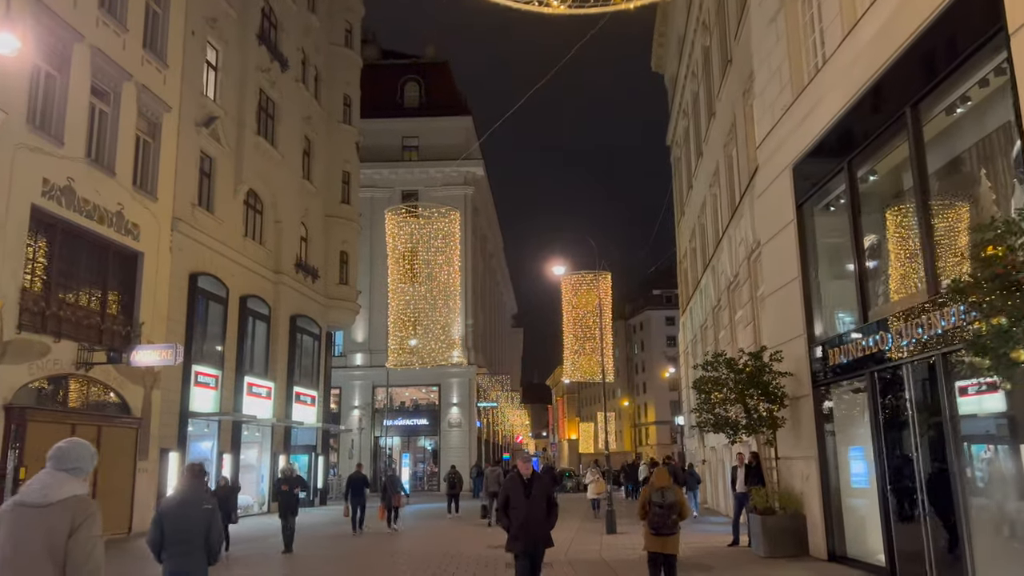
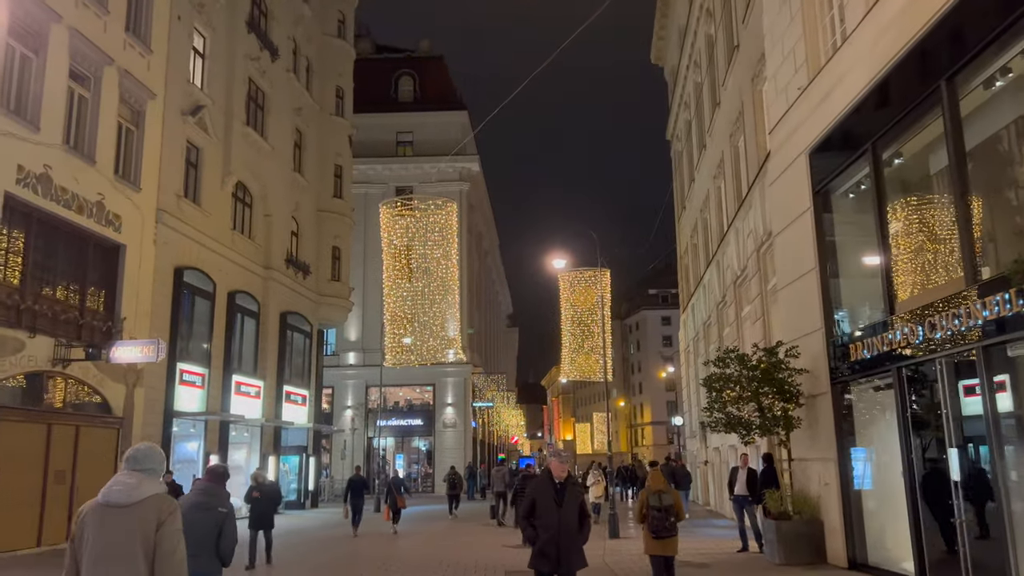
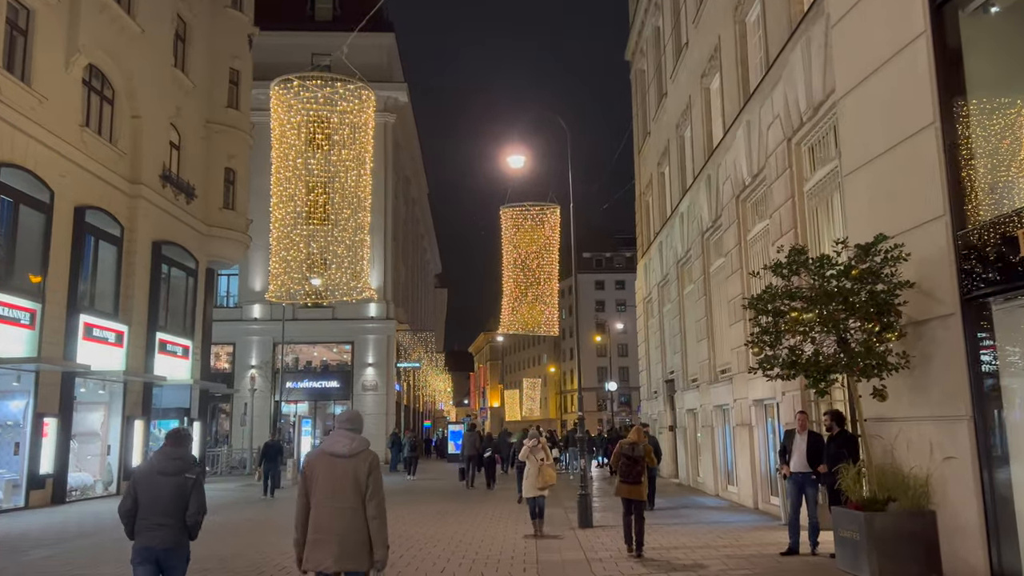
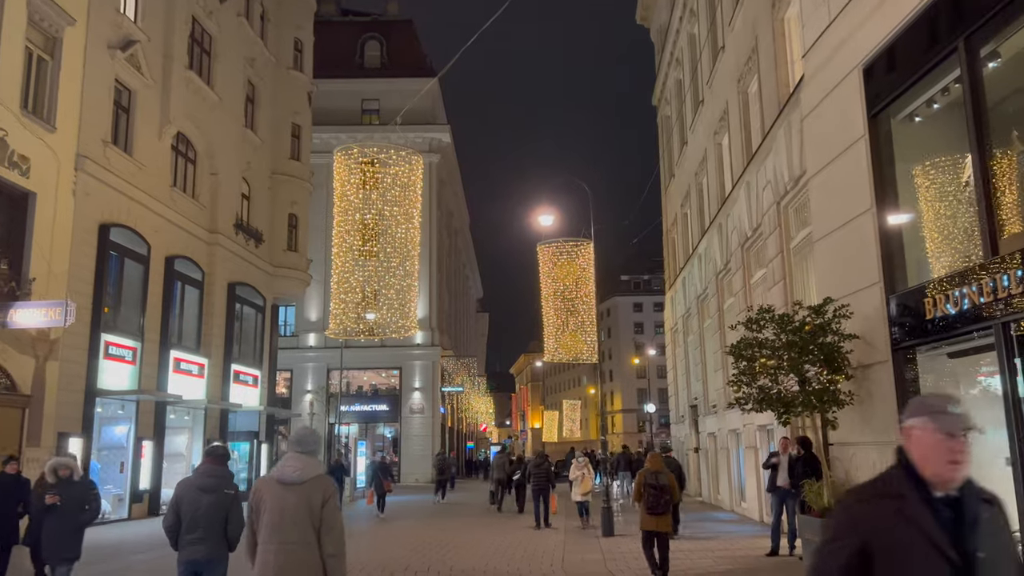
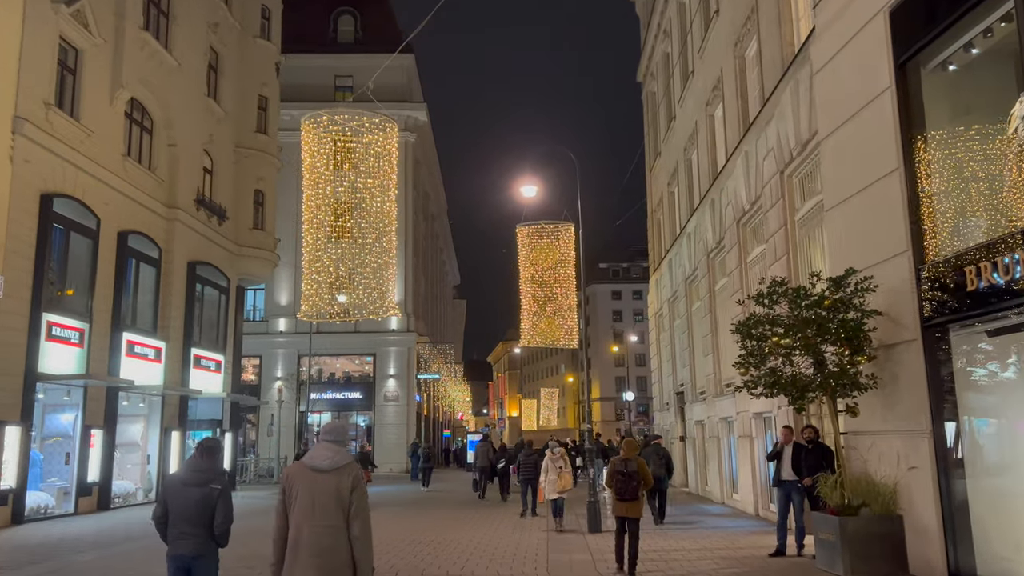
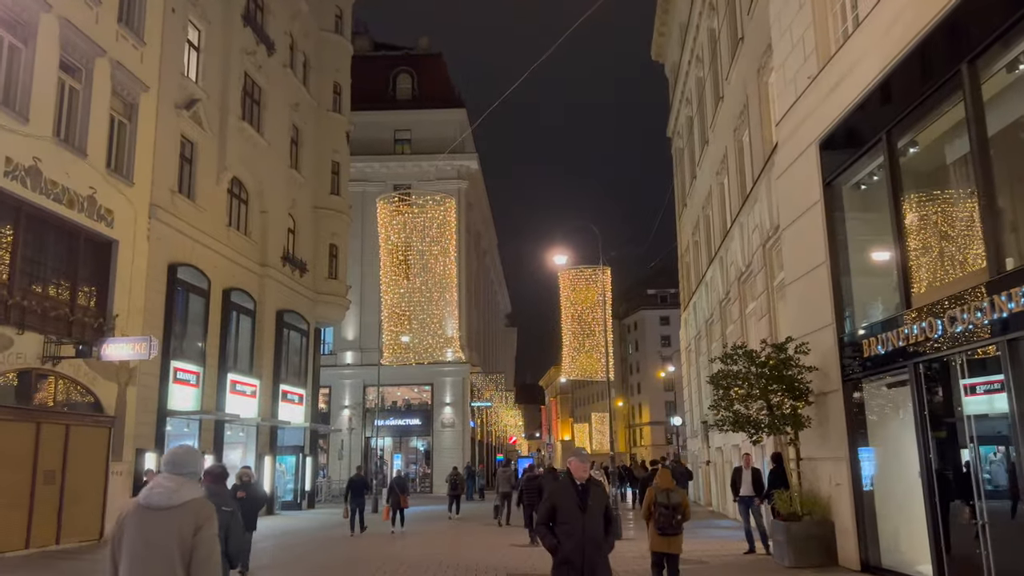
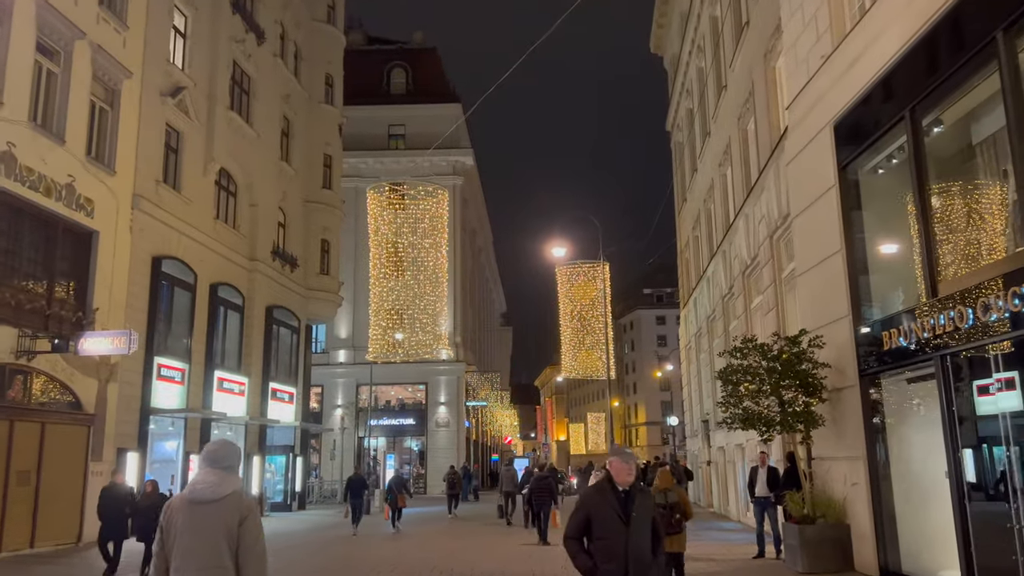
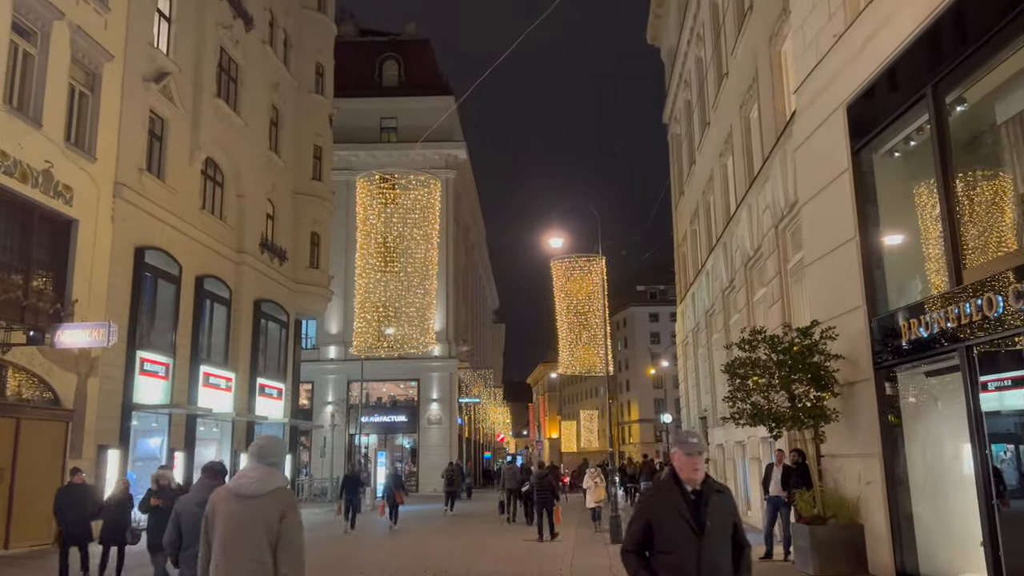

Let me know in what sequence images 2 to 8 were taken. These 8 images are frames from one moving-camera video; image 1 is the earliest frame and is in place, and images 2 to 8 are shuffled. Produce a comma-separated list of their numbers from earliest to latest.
2, 6, 7, 8, 4, 5, 3
